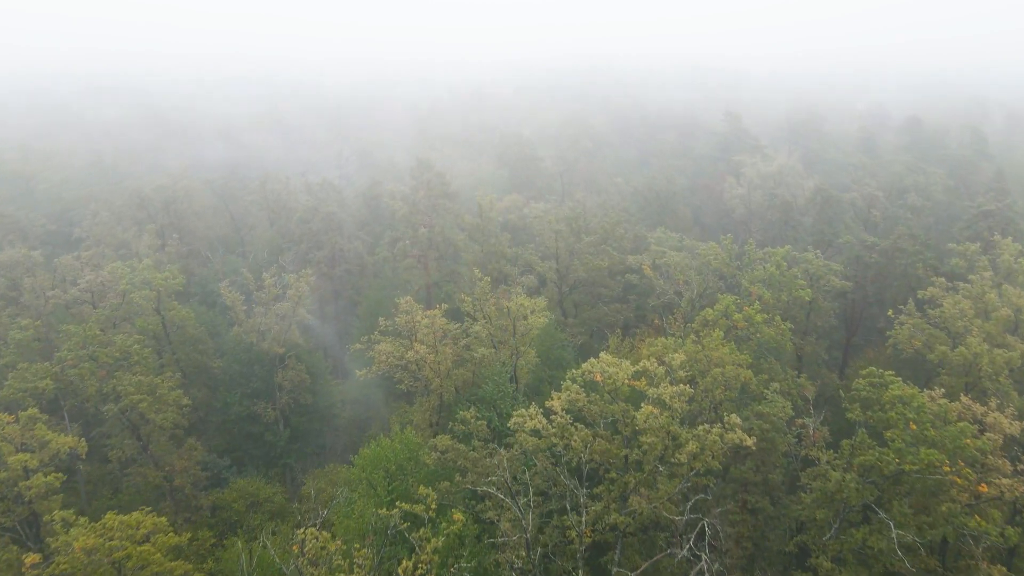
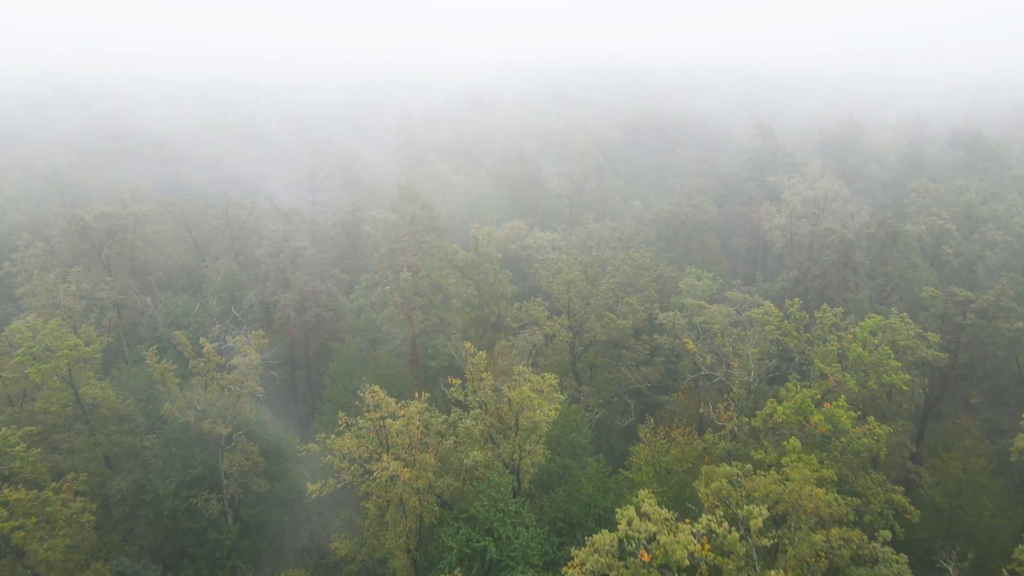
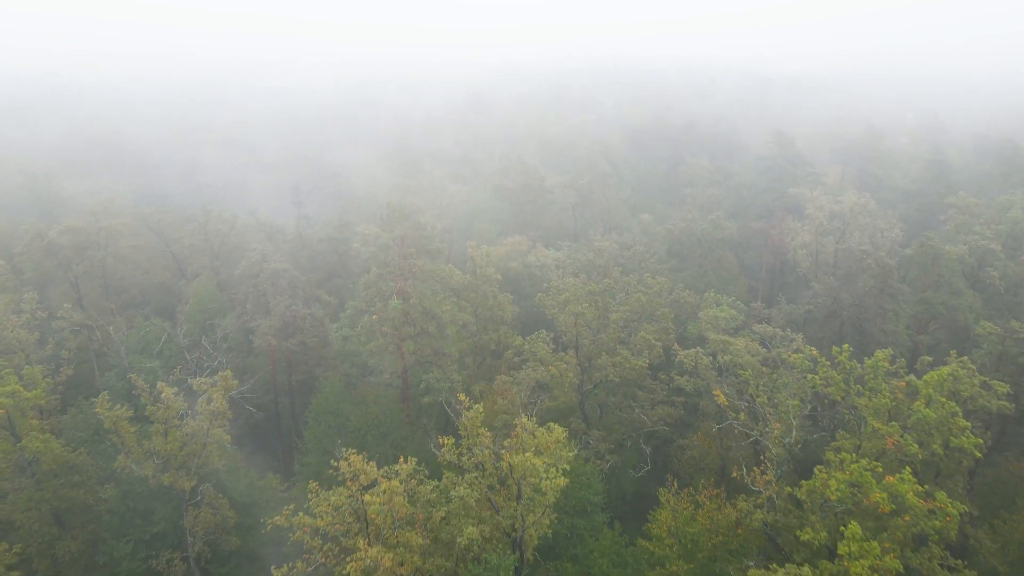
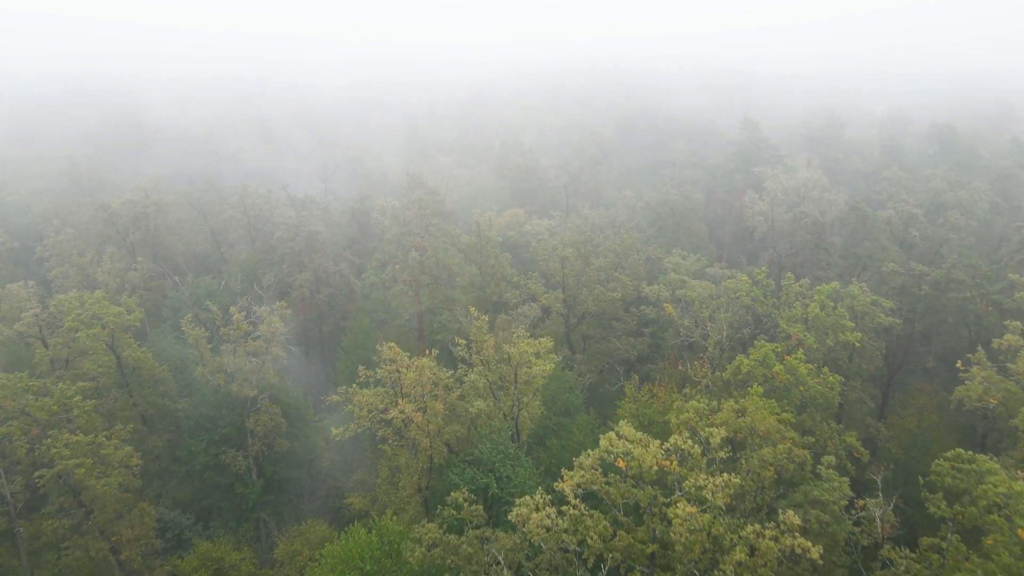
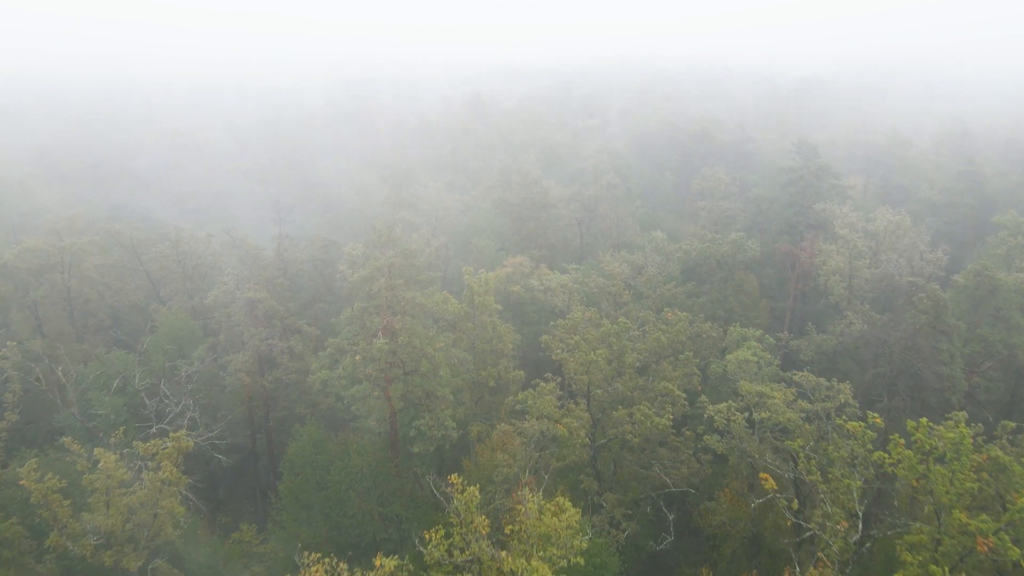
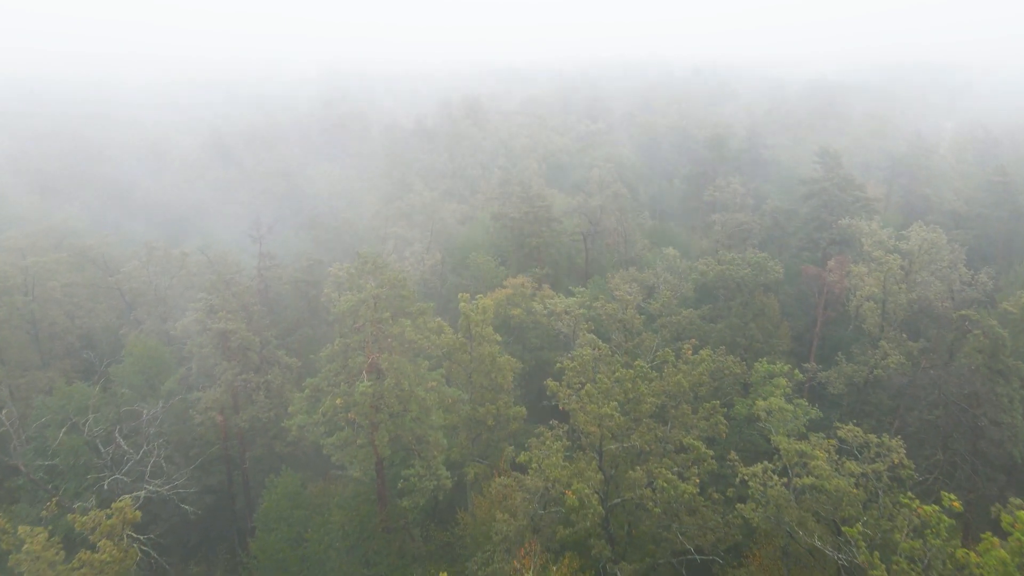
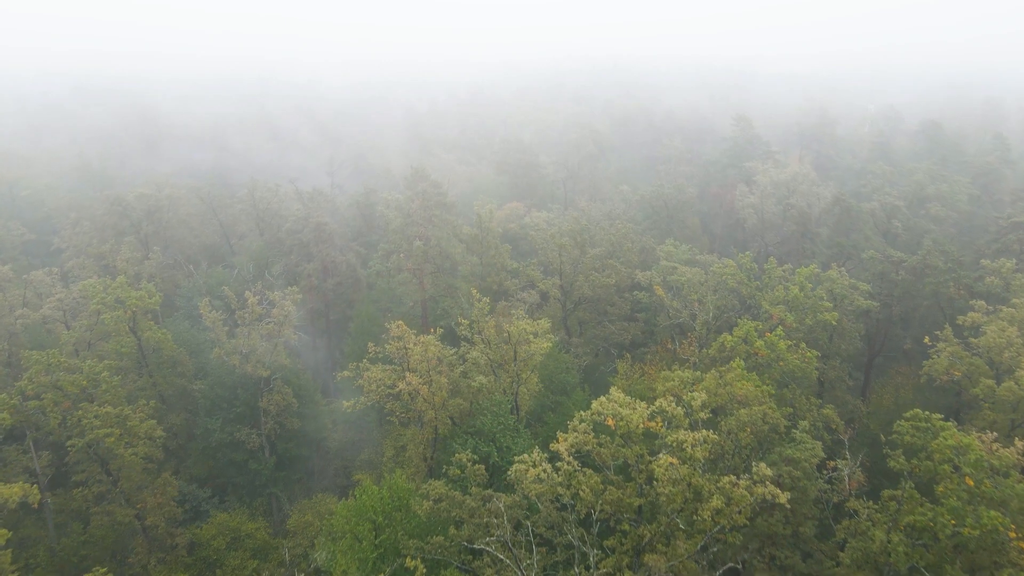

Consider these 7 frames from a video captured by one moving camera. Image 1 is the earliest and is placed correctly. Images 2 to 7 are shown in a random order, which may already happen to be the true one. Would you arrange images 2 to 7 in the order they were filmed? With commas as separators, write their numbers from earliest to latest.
7, 4, 2, 3, 5, 6
